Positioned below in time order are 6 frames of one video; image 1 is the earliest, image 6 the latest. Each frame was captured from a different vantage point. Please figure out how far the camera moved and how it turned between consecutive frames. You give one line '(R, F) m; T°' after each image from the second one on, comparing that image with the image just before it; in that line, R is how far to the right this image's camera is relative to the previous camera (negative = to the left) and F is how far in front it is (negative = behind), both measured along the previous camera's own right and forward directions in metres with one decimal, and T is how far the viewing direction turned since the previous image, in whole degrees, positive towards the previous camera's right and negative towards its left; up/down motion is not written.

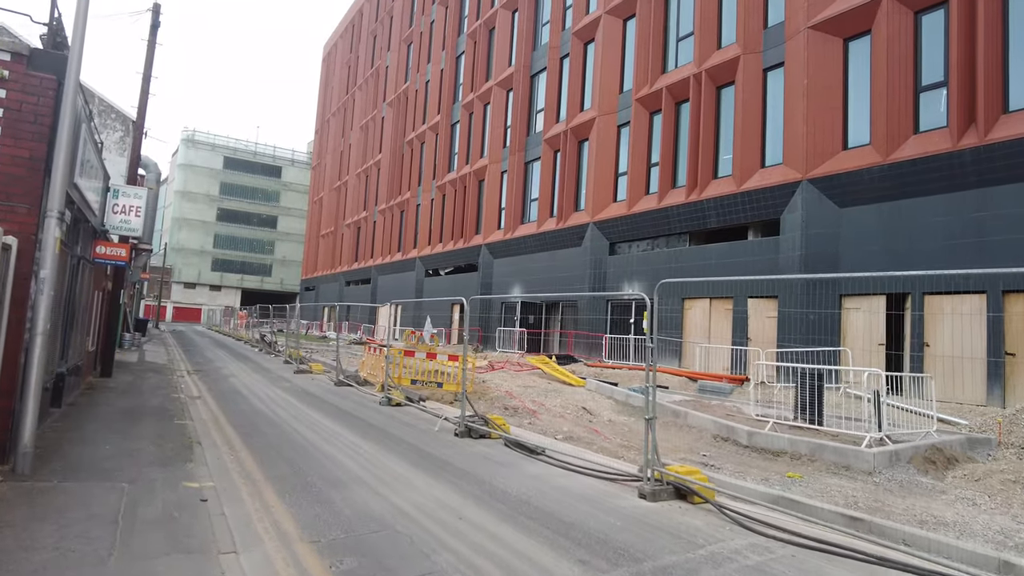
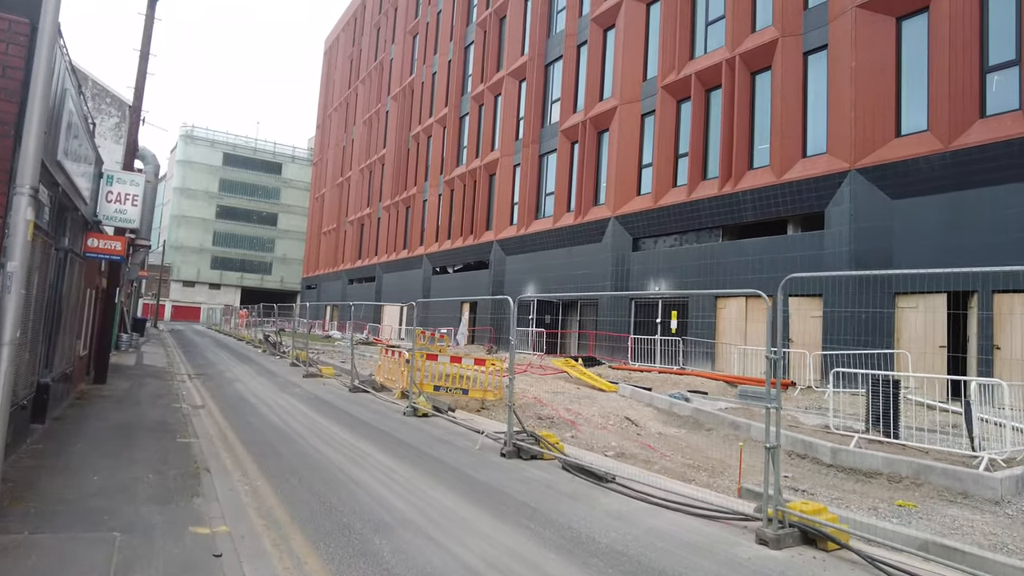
(-0.5, +1.1) m; 0°
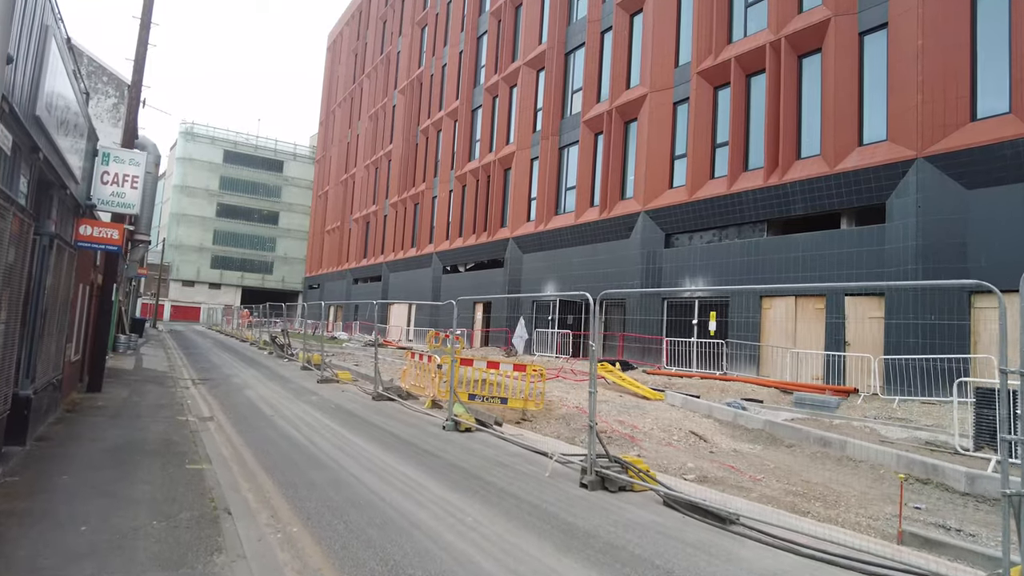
(-0.7, +1.2) m; 0°
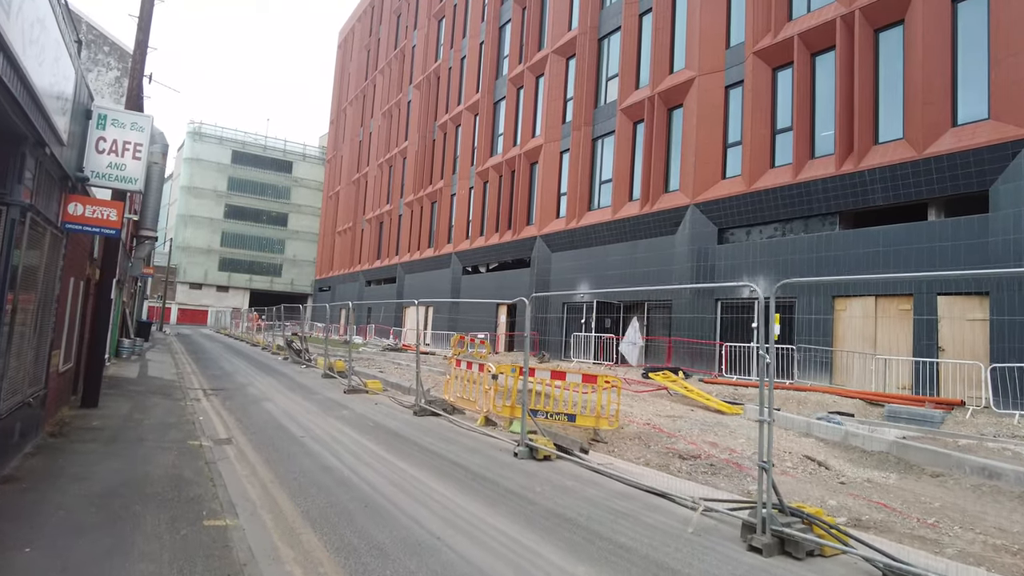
(-0.8, +1.5) m; 0°
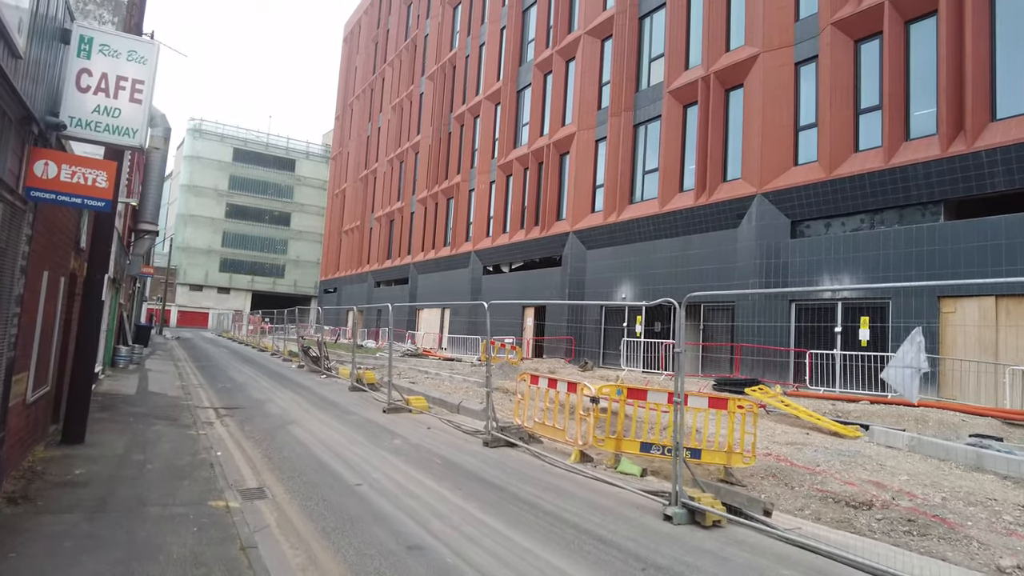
(-1.0, +1.9) m; 0°
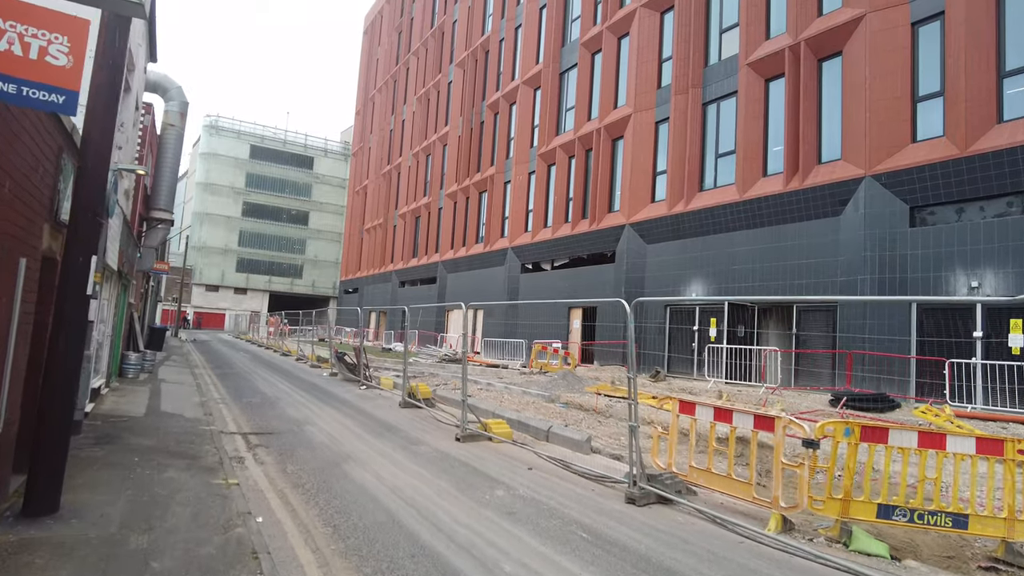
(-1.1, +2.1) m; -1°
